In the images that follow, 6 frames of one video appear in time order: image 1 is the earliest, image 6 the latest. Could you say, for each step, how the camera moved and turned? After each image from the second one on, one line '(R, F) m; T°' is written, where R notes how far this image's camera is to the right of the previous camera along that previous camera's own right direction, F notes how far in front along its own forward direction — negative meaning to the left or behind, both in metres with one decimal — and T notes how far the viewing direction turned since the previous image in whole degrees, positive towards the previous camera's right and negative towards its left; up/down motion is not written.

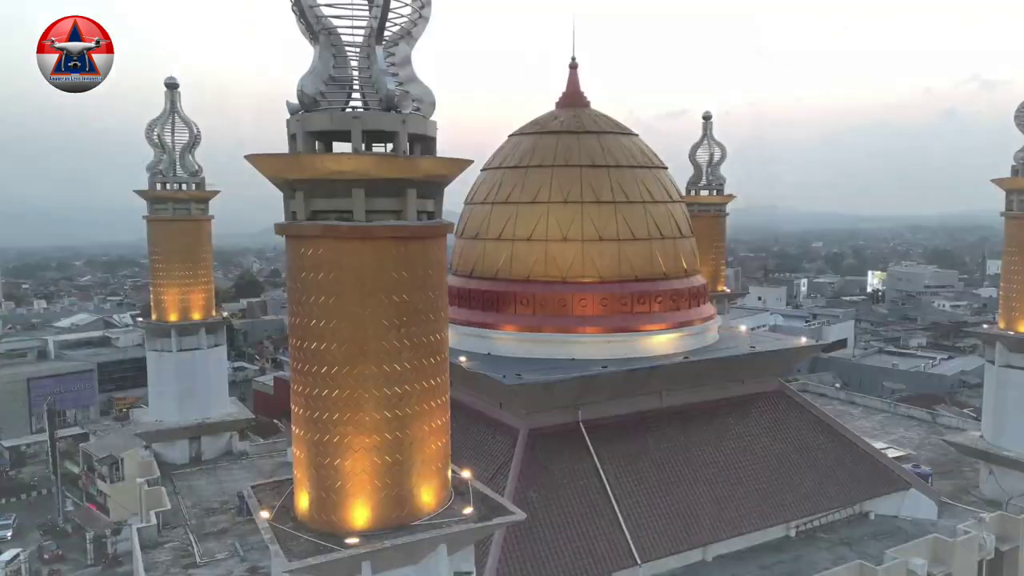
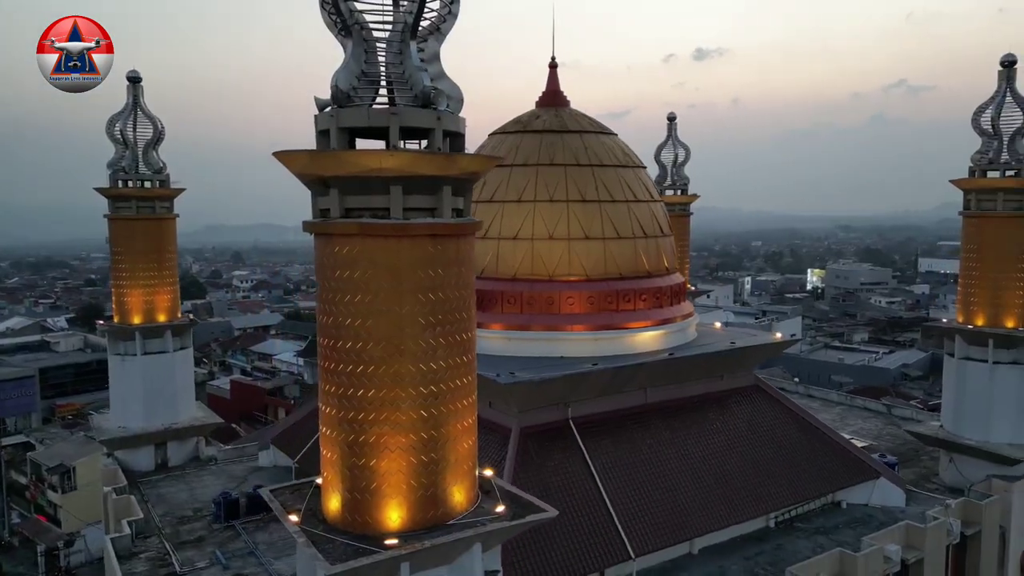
(-0.6, 0.0) m; +4°
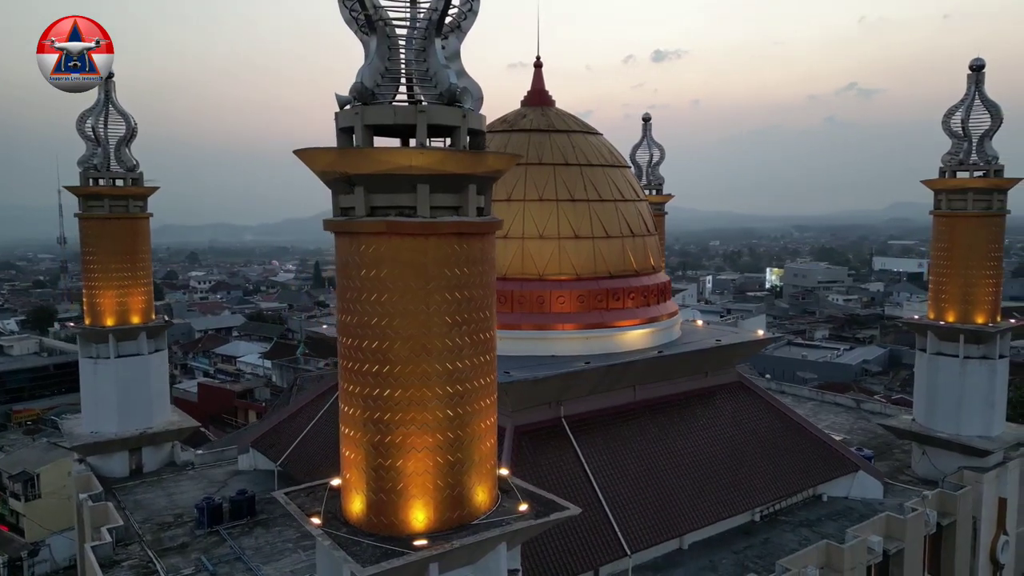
(-0.4, 0.0) m; +3°
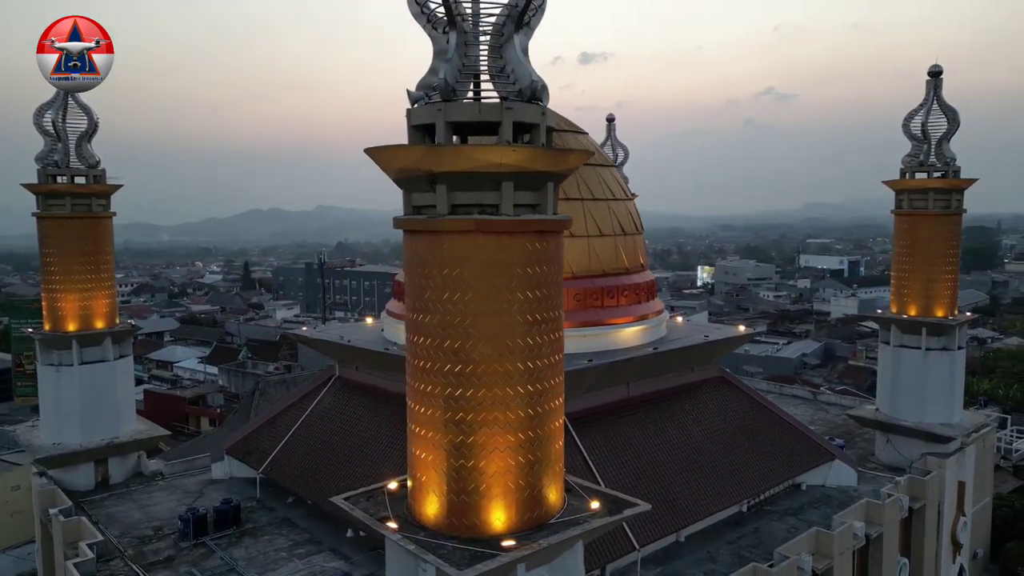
(-0.9, +0.1) m; +5°
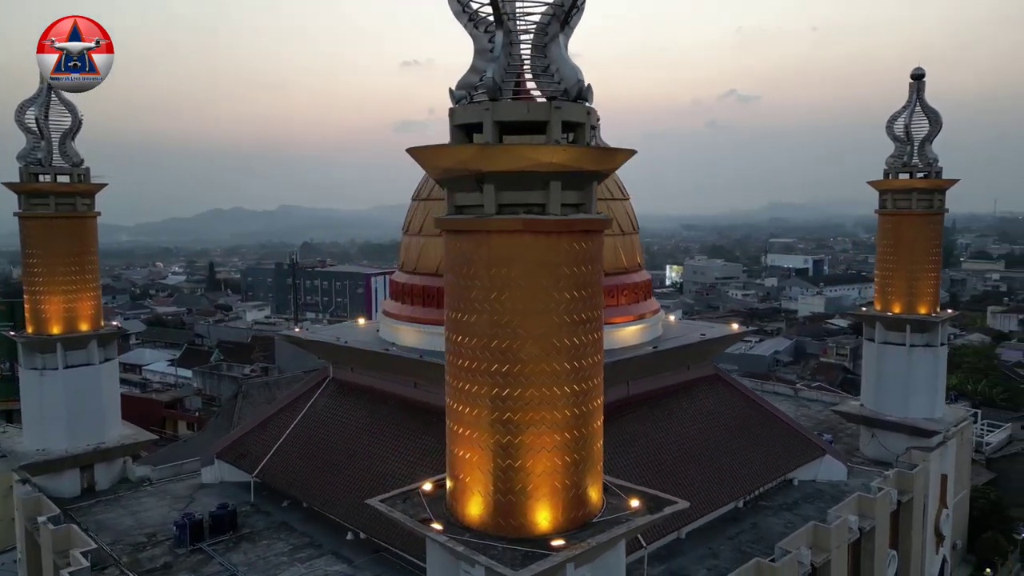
(-0.5, 0.0) m; +2°
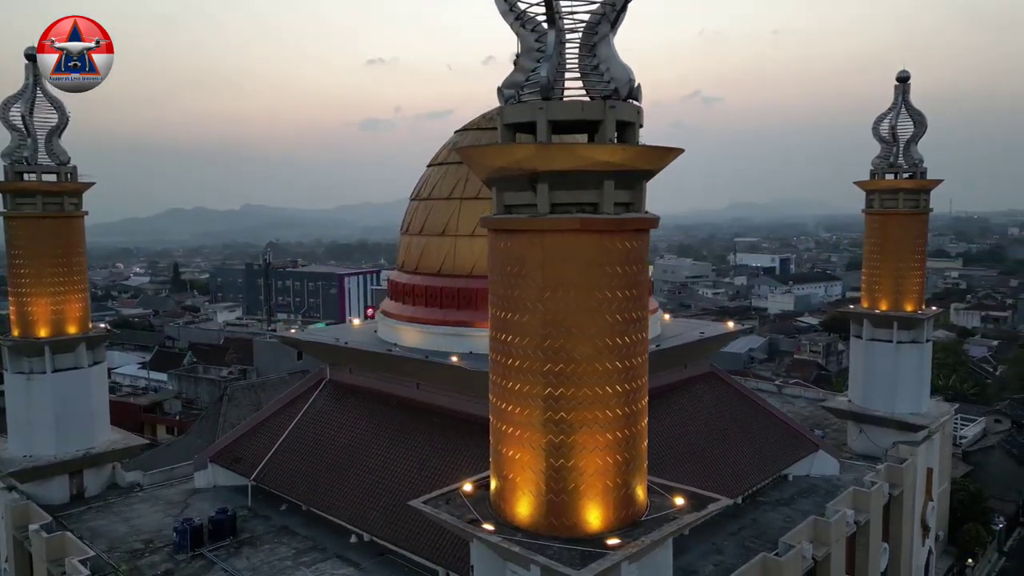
(-0.5, 0.0) m; +2°
